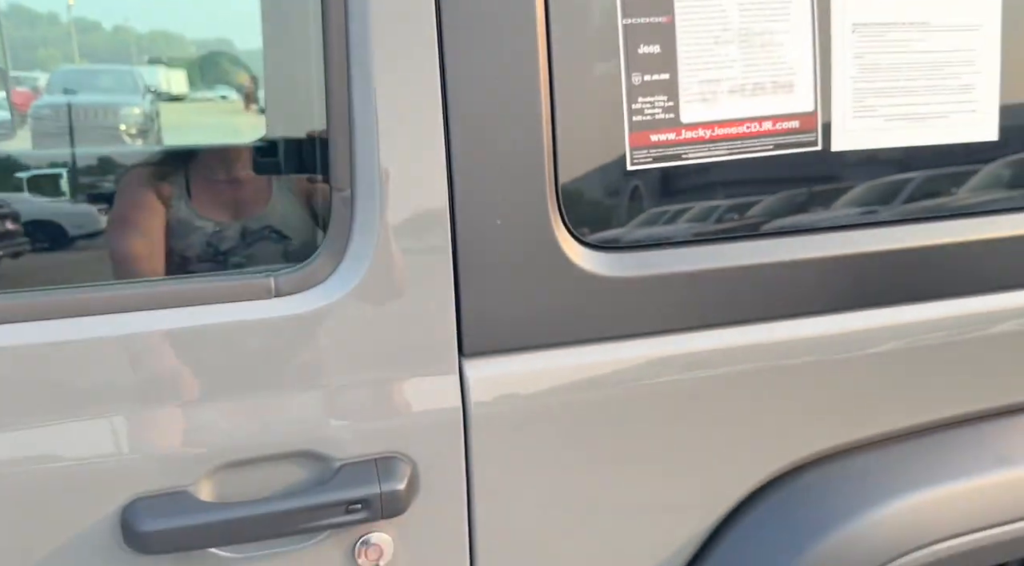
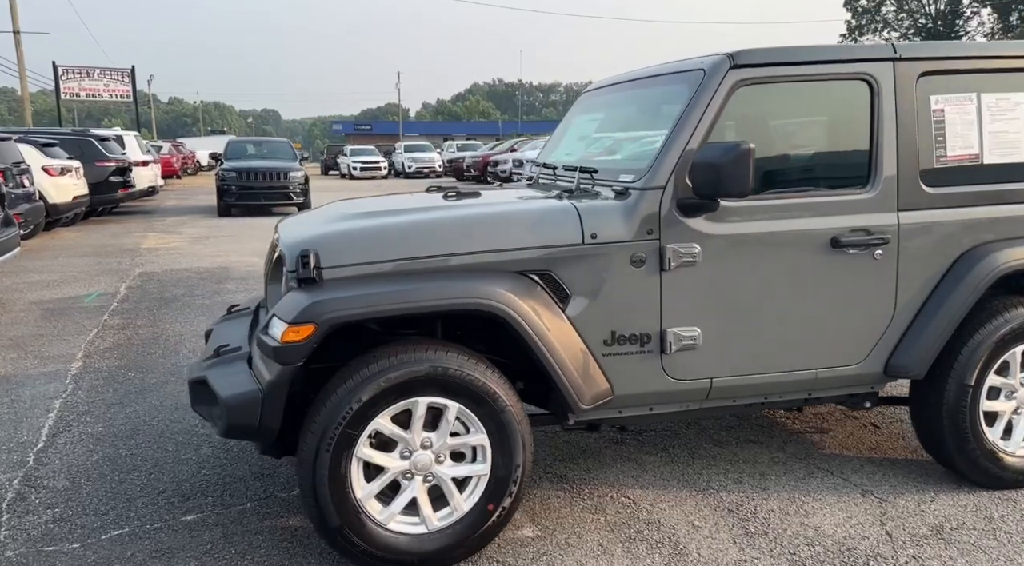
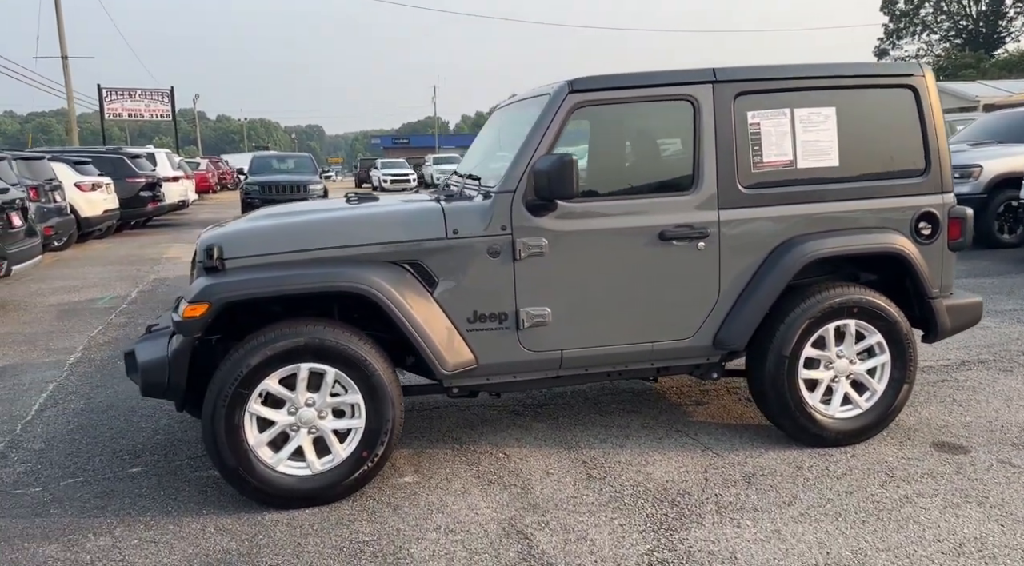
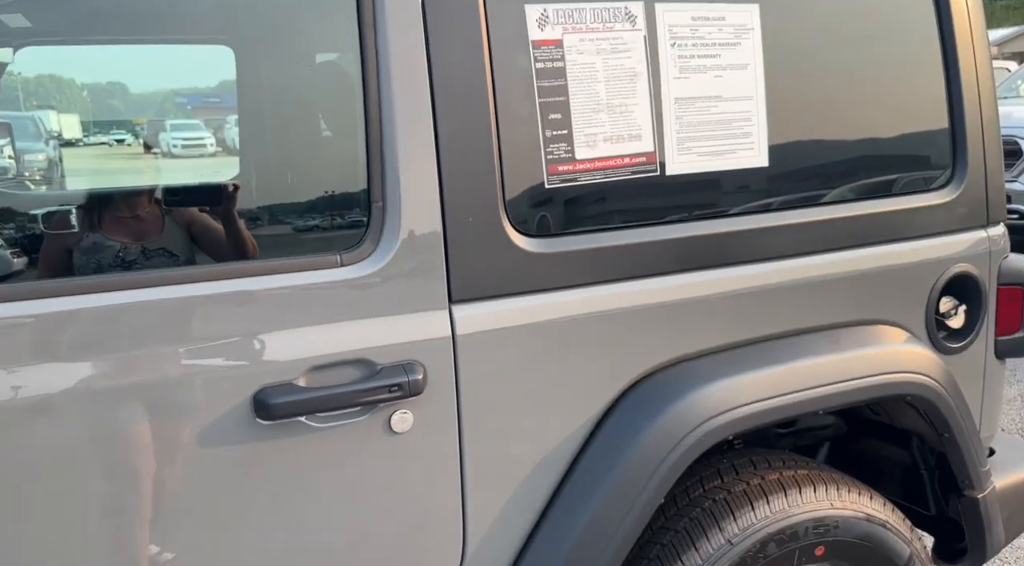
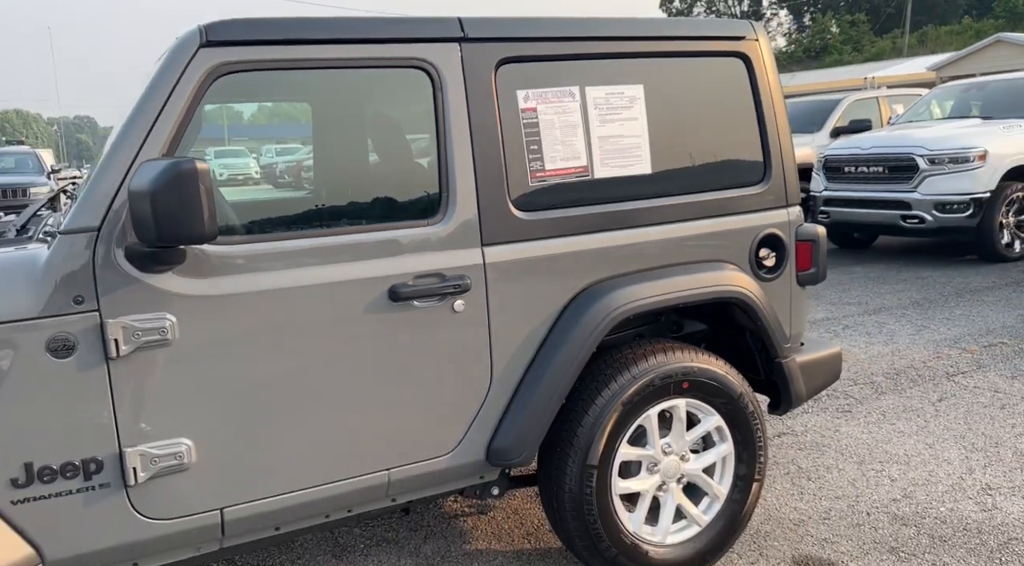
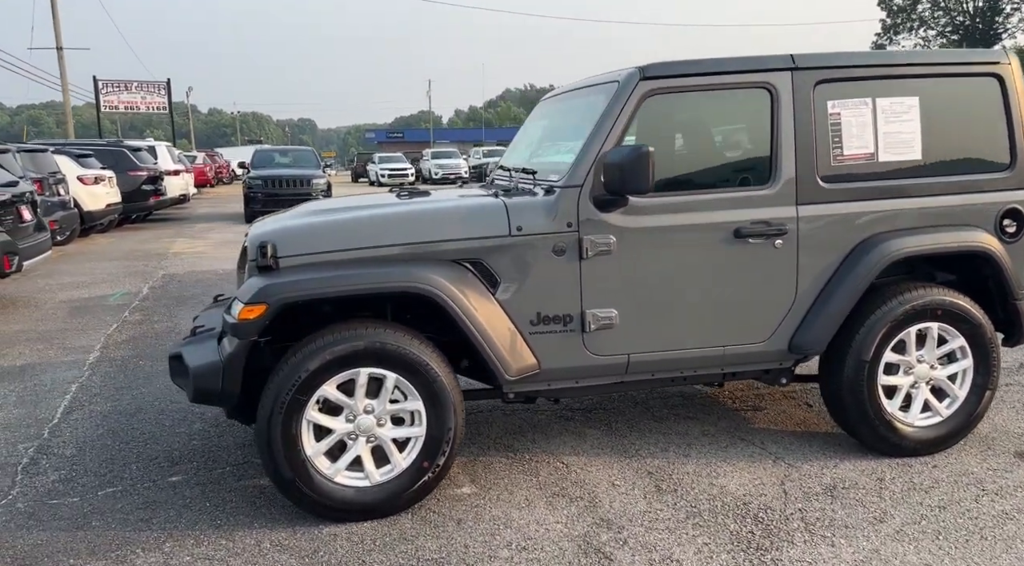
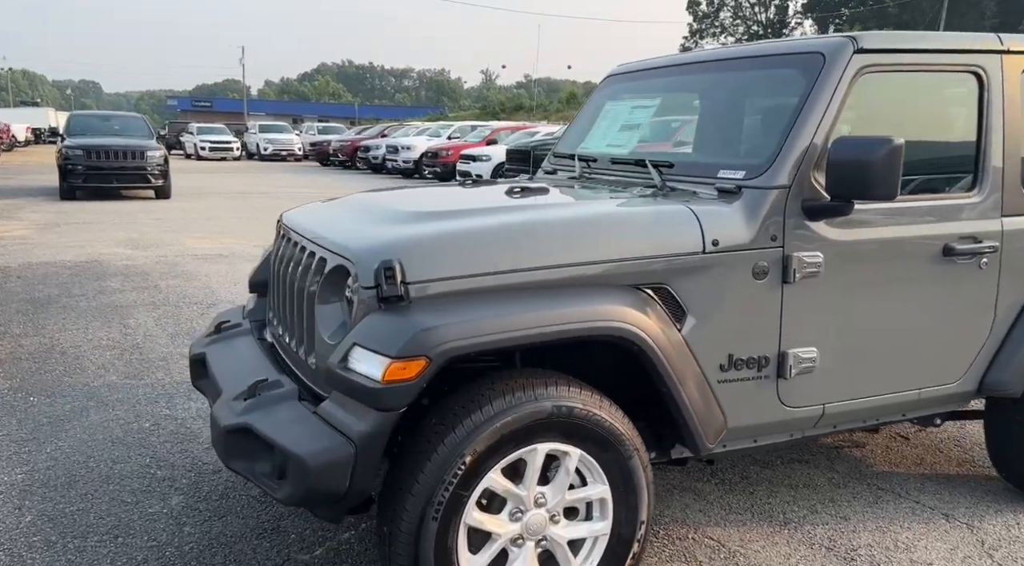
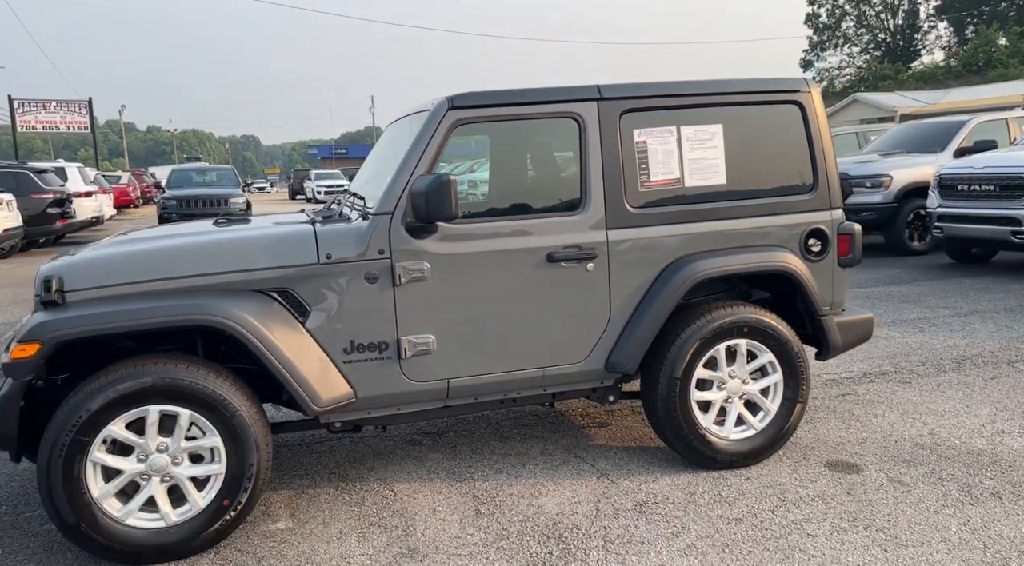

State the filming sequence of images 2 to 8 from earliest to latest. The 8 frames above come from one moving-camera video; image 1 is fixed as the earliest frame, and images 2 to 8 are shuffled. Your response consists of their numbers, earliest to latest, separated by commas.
4, 5, 8, 3, 6, 2, 7
